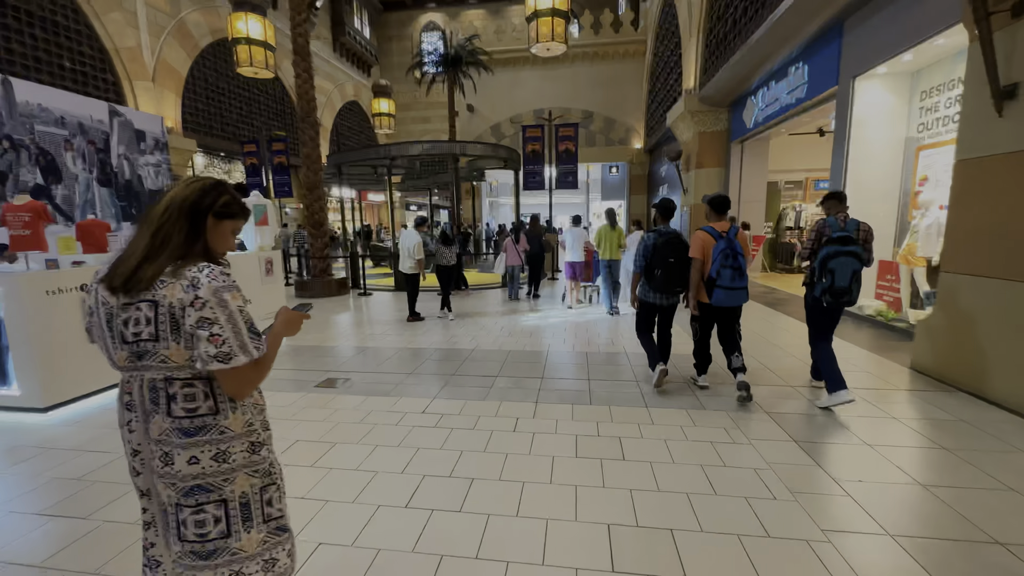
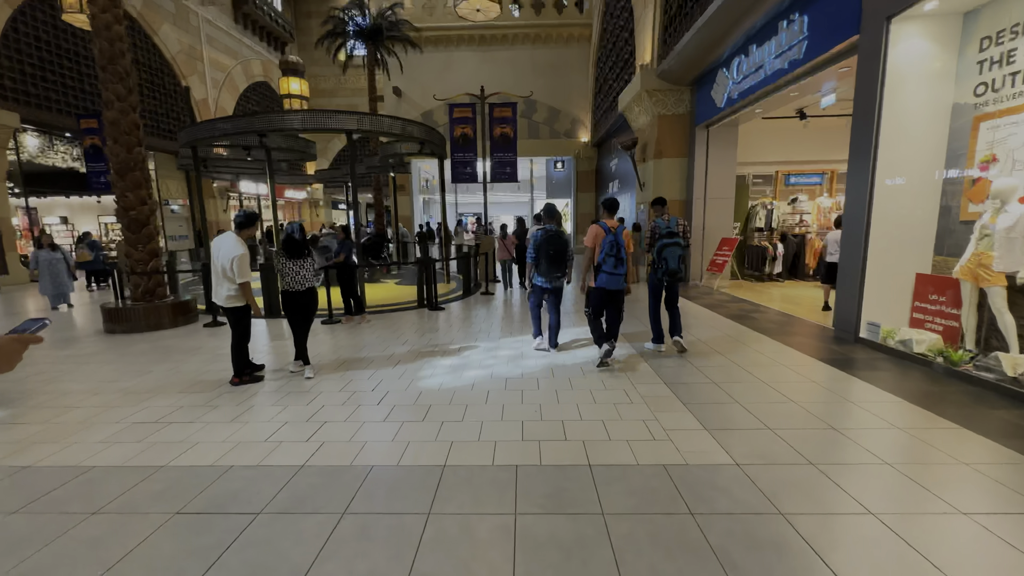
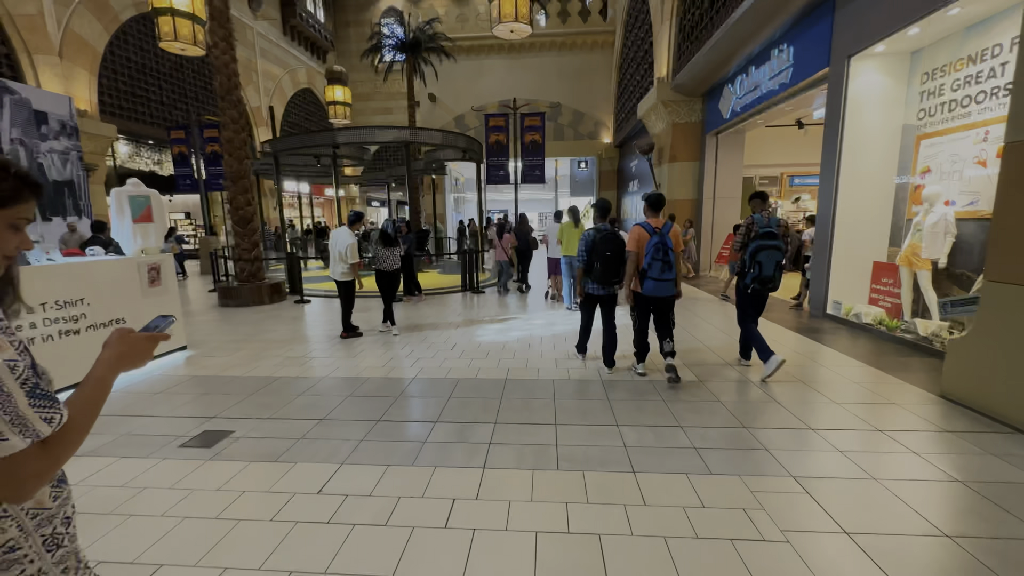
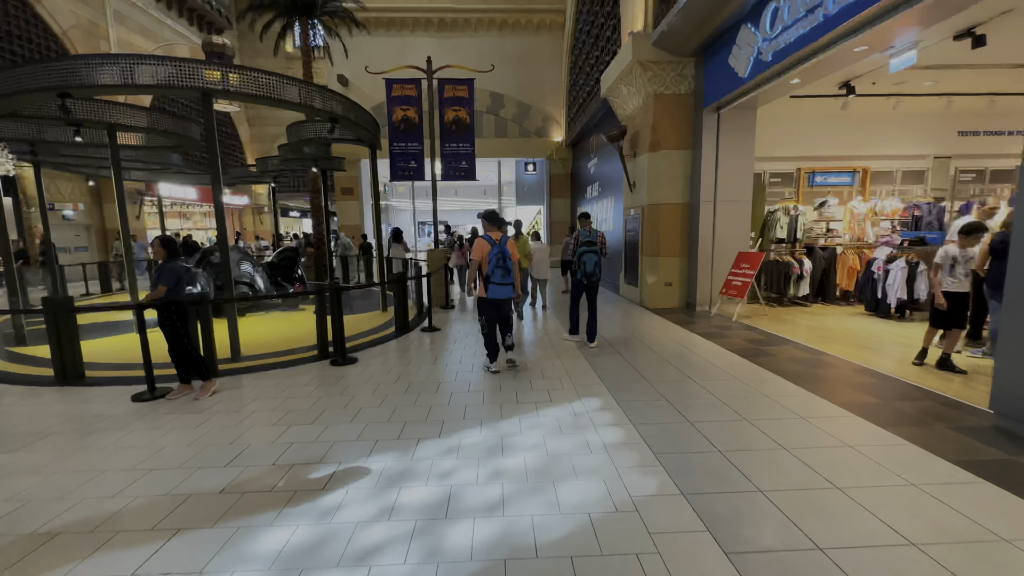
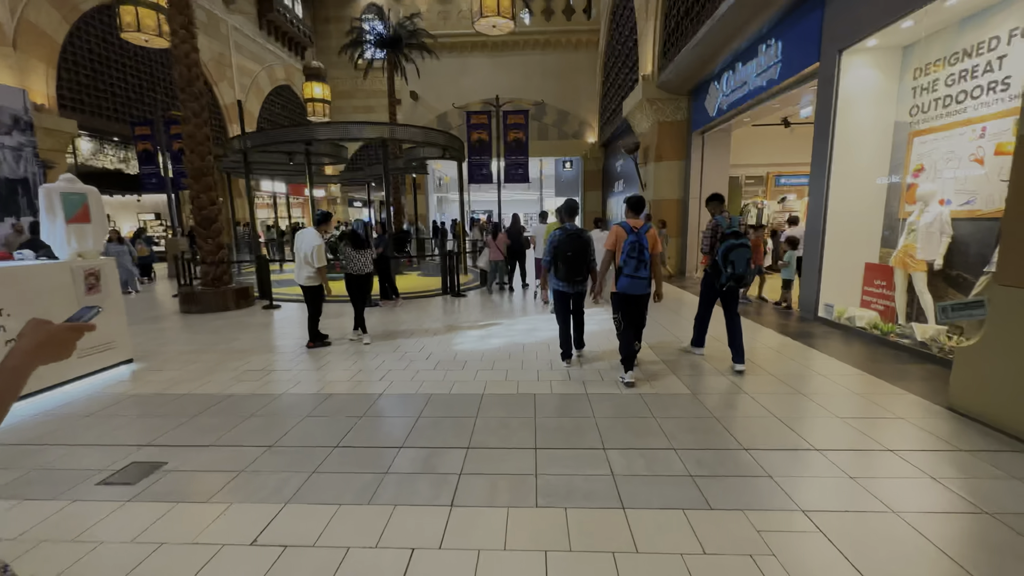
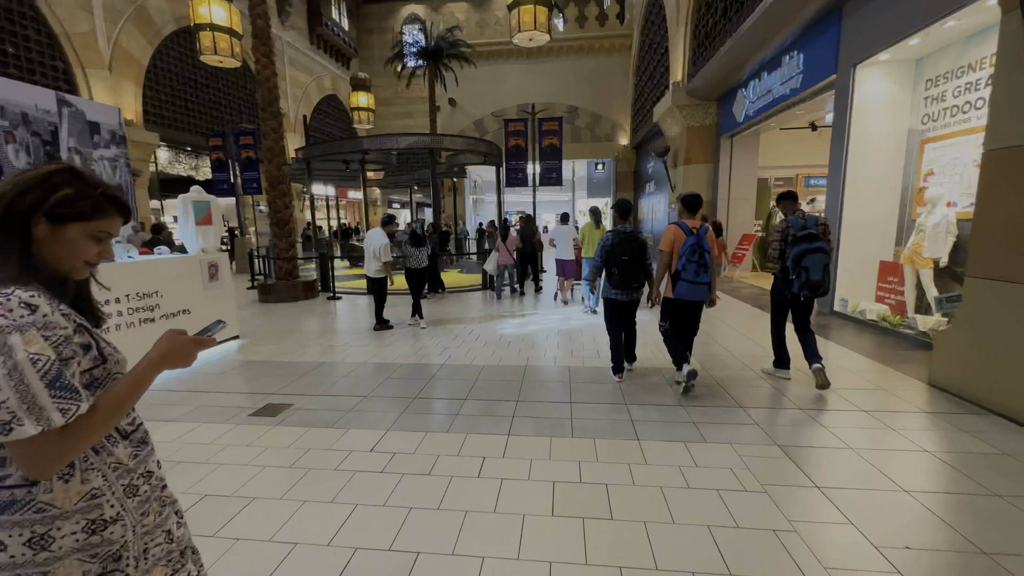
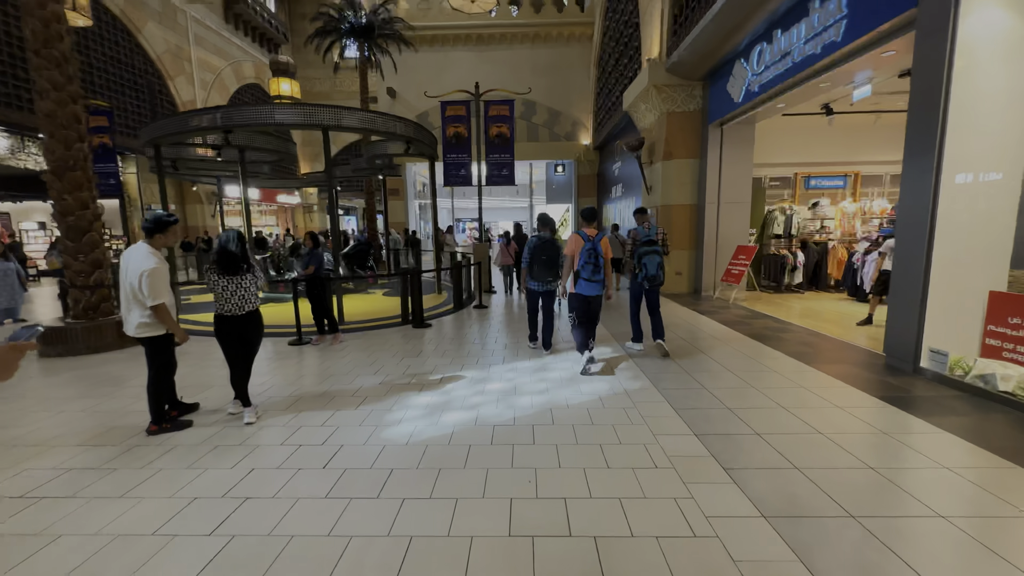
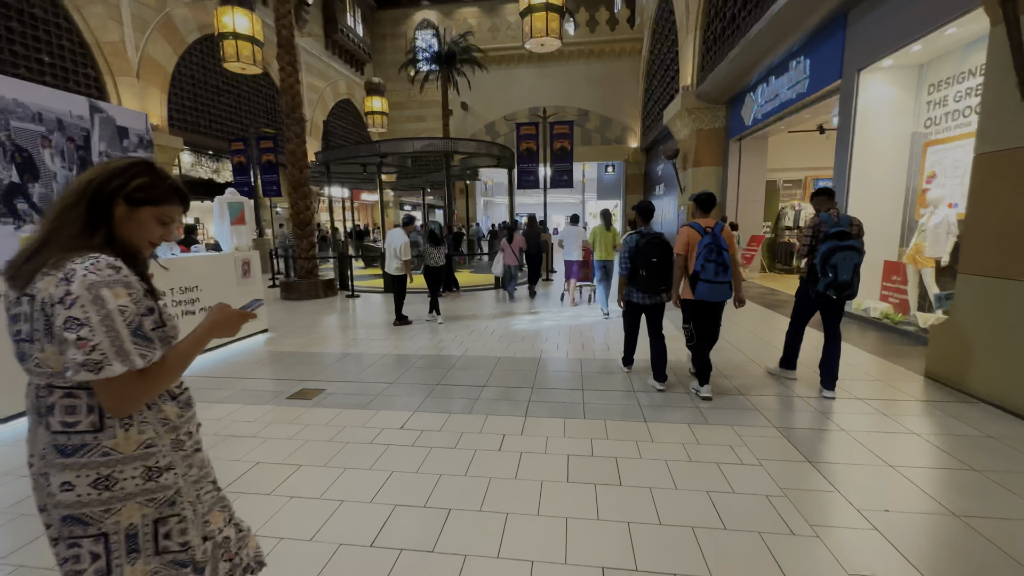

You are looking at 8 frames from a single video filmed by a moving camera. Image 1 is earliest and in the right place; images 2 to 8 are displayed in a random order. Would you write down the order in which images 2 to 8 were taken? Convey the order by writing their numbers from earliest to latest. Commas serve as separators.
8, 6, 3, 5, 2, 7, 4
